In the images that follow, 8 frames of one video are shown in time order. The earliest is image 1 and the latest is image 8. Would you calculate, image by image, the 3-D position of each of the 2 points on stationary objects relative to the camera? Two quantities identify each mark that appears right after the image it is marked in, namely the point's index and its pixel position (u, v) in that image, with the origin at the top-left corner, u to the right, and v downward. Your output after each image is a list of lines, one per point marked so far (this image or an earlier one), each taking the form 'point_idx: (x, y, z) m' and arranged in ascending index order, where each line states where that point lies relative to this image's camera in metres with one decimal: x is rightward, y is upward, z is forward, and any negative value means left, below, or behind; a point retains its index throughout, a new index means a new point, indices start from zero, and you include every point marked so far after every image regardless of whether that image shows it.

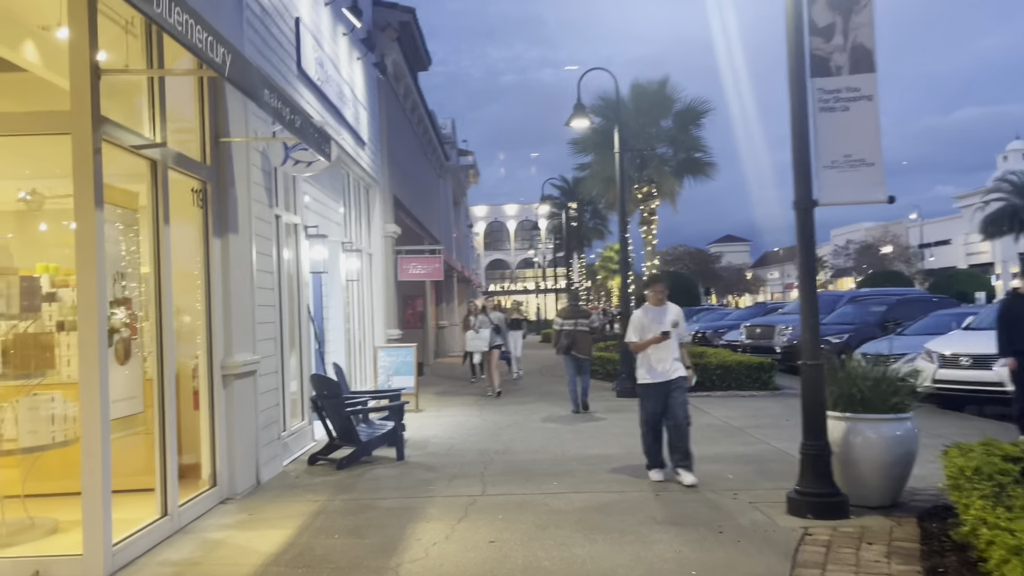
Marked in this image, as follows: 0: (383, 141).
0: (-2.5, +2.8, +15.9) m
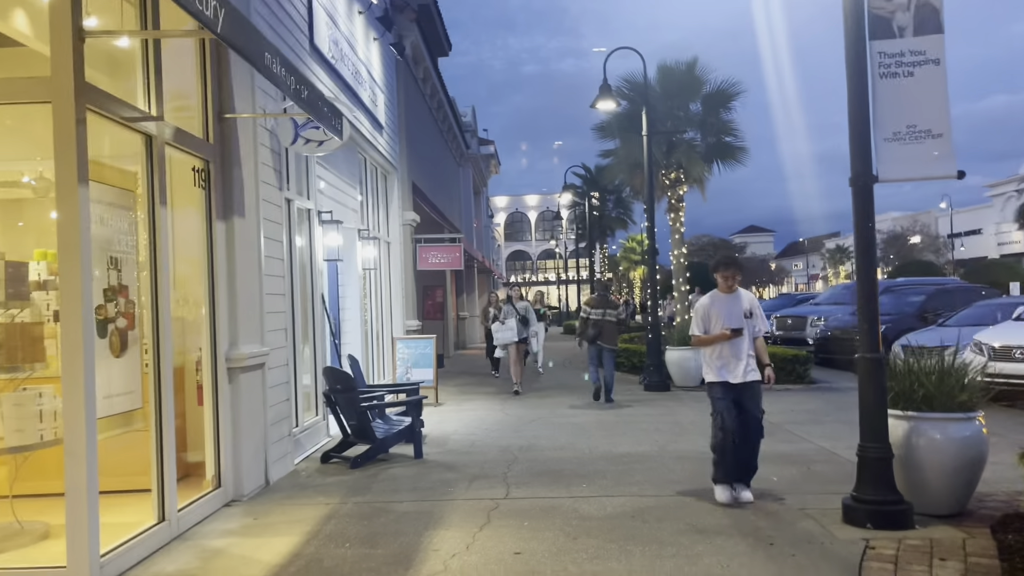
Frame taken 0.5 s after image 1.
0: (-2.0, +3.0, +15.4) m
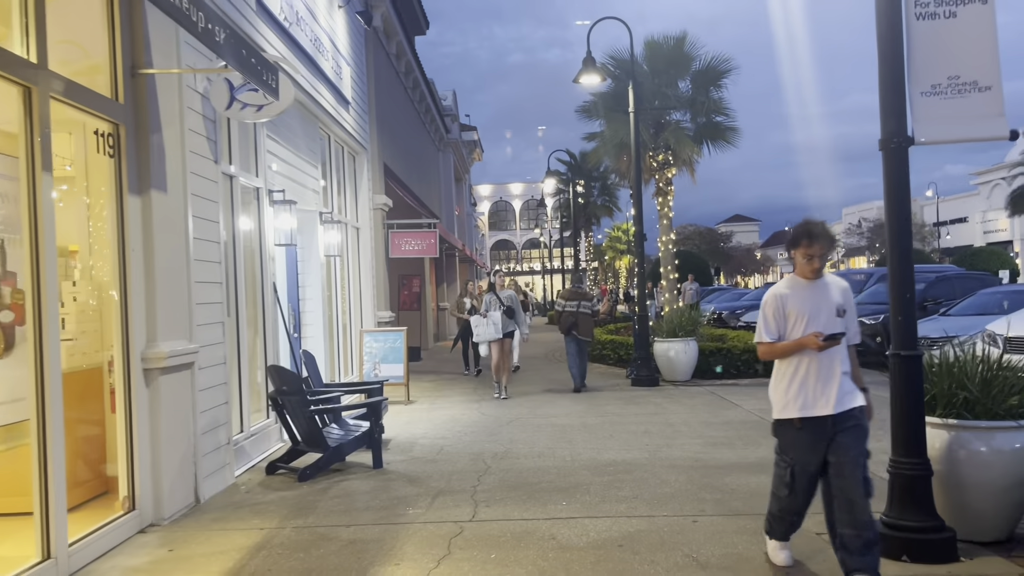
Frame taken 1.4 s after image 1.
0: (-2.4, +3.2, +14.4) m
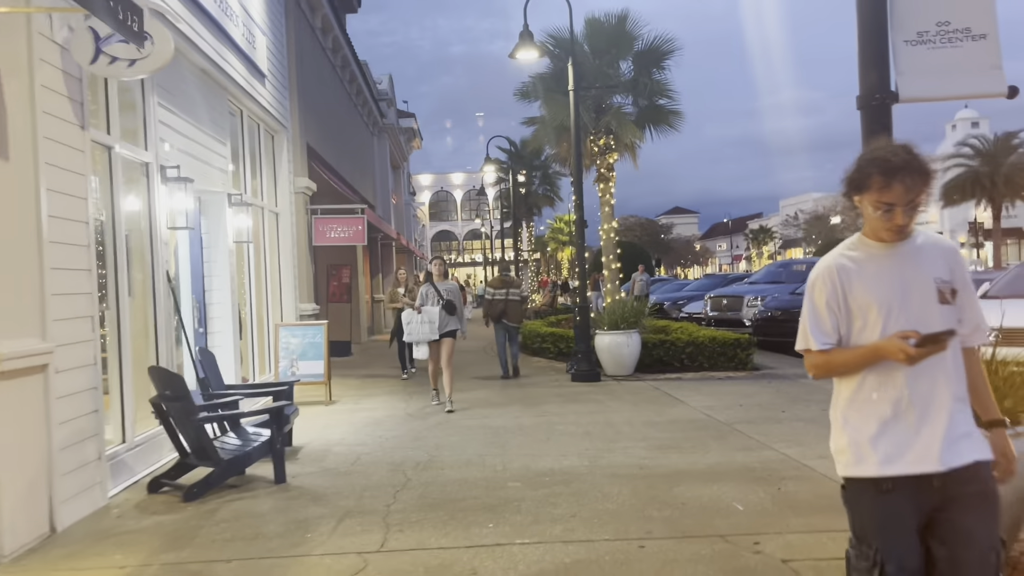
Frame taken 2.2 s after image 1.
0: (-3.5, +3.4, +13.3) m
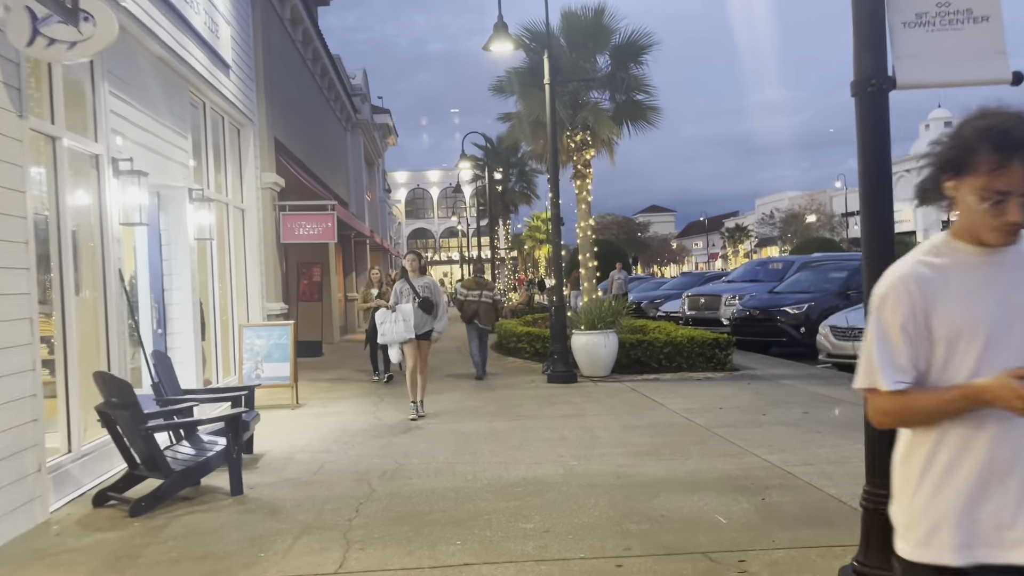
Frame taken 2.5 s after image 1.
0: (-3.9, +3.4, +12.9) m
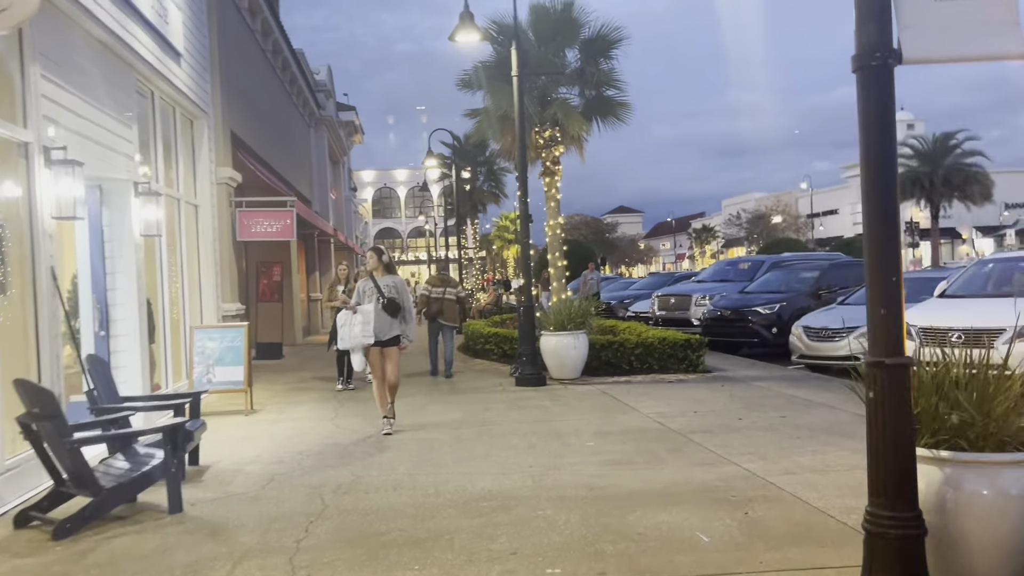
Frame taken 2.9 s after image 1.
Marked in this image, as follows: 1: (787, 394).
0: (-4.4, +3.4, +12.3) m
1: (+3.3, -1.3, +10.0) m
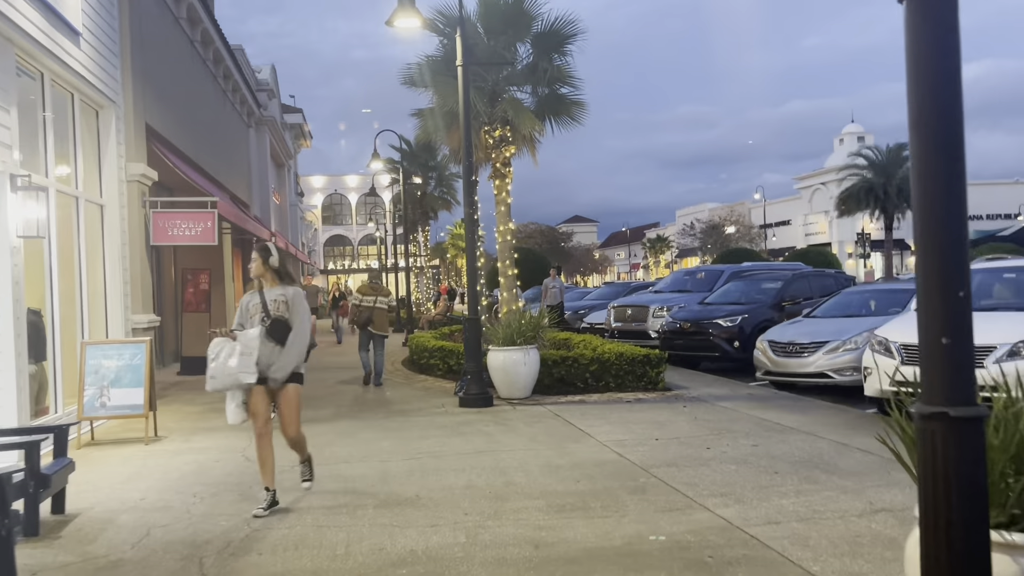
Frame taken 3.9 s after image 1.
0: (-5.1, +3.3, +11.0) m
1: (+2.7, -1.4, +9.1) m
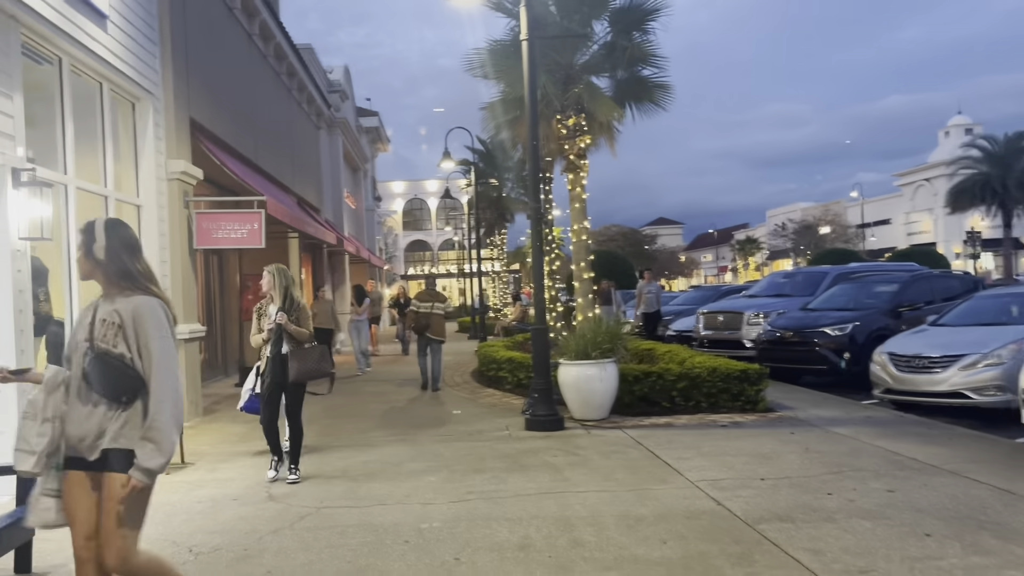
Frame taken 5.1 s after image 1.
0: (-4.3, +3.2, +10.2) m
1: (+3.3, -1.4, +7.4) m
